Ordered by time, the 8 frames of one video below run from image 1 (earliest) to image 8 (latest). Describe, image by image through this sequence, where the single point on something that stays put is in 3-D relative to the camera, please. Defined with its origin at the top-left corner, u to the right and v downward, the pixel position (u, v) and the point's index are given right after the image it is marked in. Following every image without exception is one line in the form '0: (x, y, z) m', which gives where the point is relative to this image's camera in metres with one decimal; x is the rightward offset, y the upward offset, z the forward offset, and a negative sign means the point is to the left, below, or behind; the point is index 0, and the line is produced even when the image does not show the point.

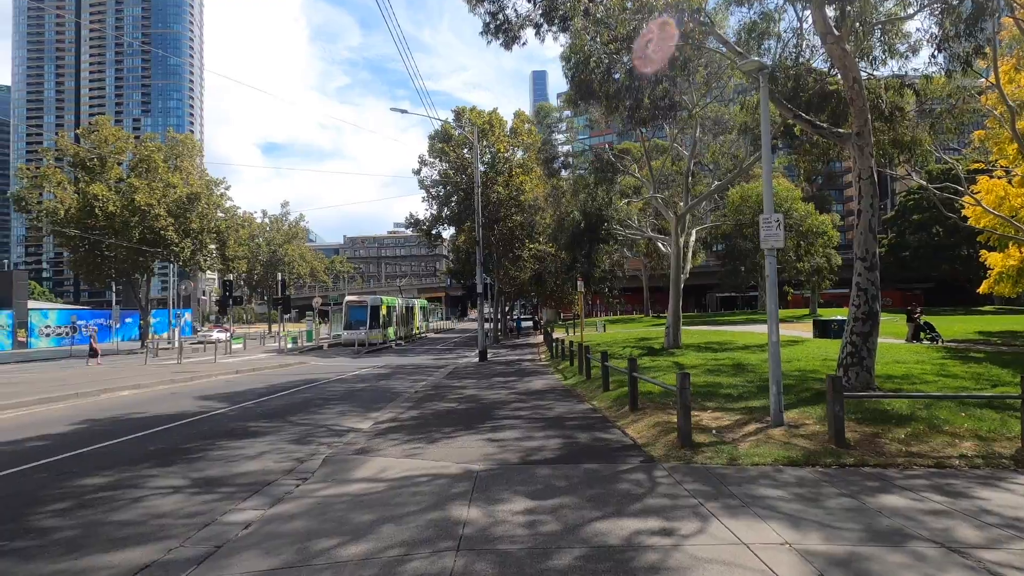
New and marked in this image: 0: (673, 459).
0: (+1.9, -2.0, +6.4) m
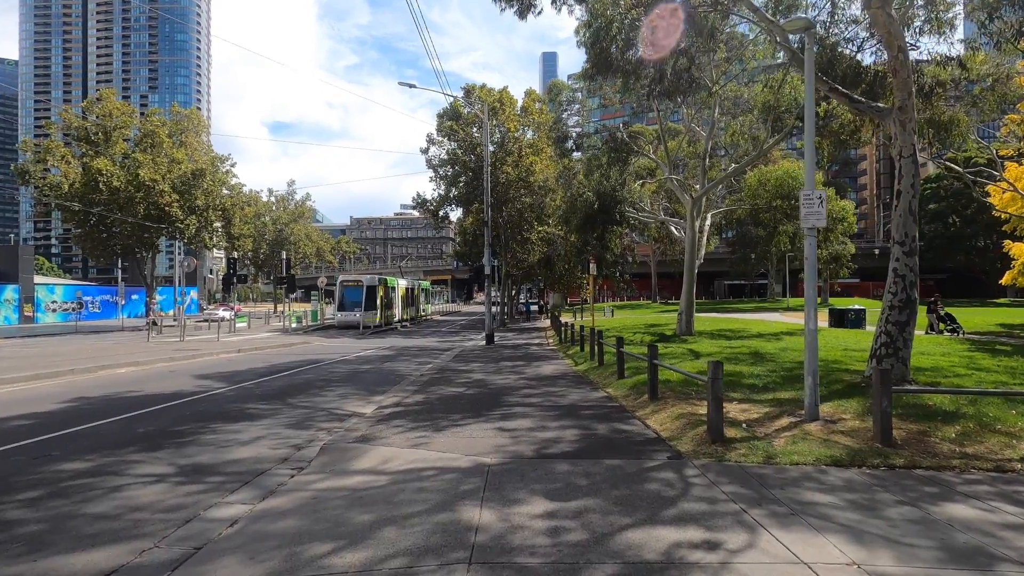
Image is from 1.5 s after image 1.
0: (+2.1, -1.8, +5.8) m
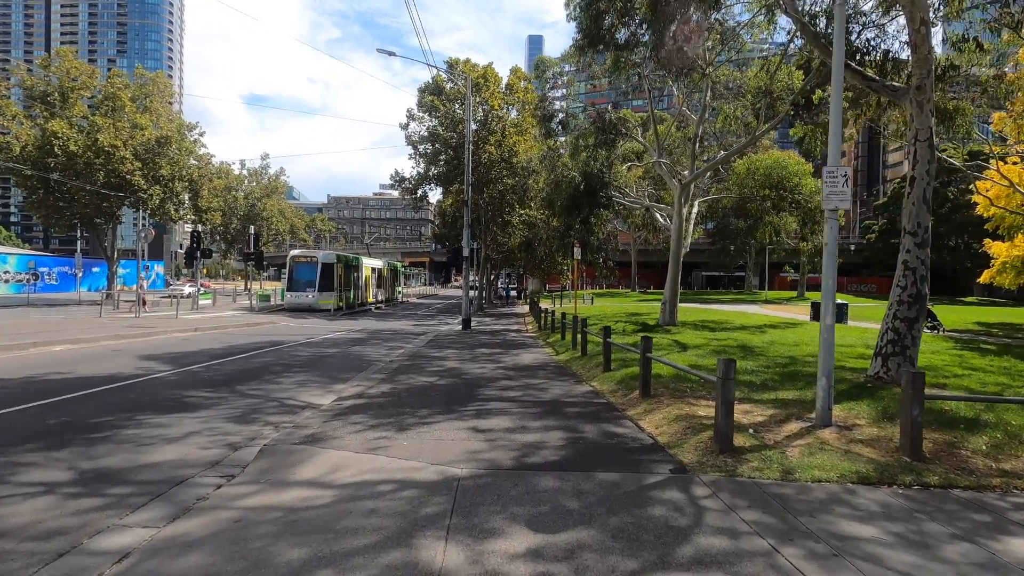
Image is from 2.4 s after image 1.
0: (+1.9, -1.7, +4.9) m
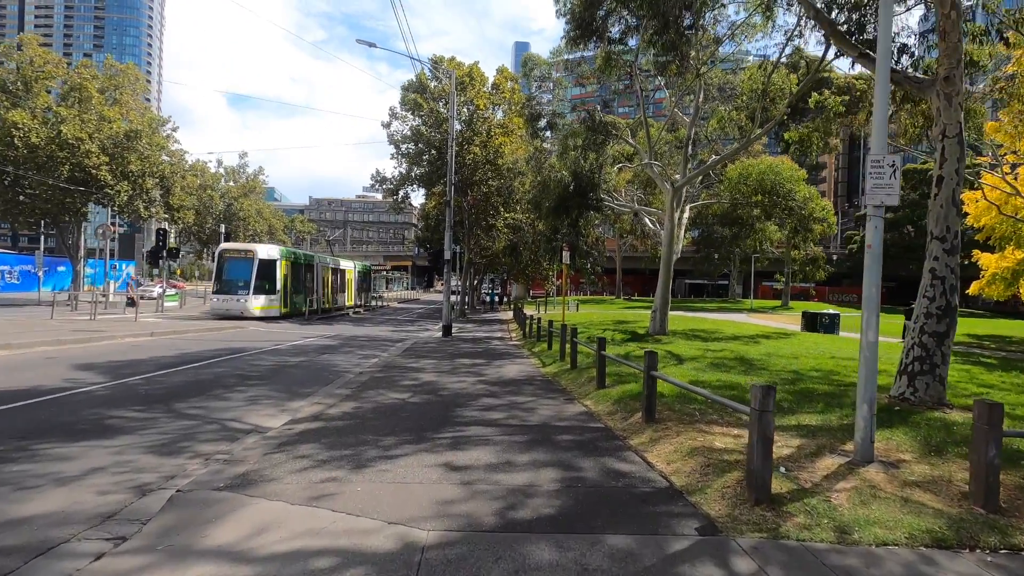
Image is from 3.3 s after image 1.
0: (+1.7, -1.7, +3.9) m
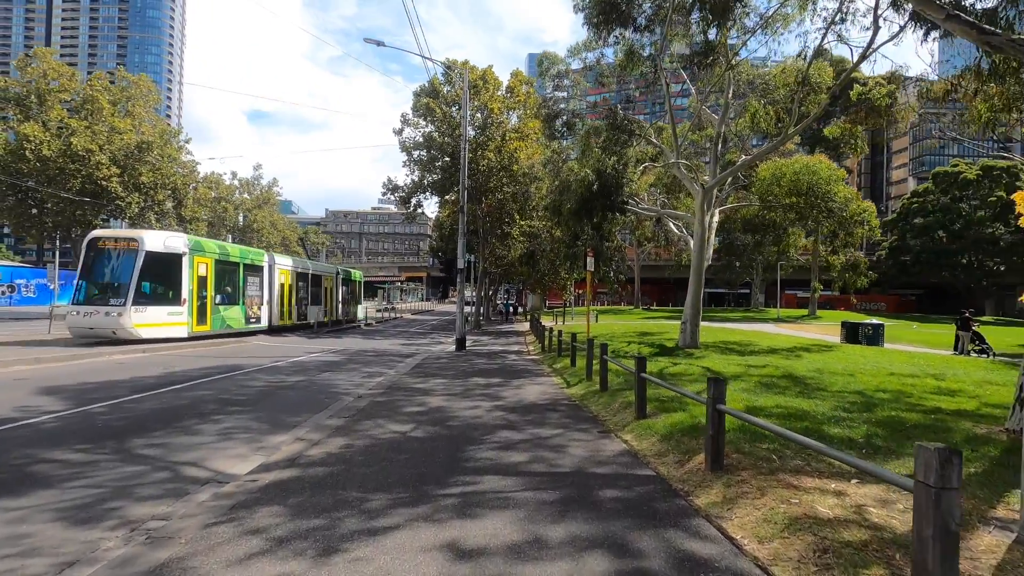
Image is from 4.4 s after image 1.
0: (+1.9, -1.8, +2.4) m
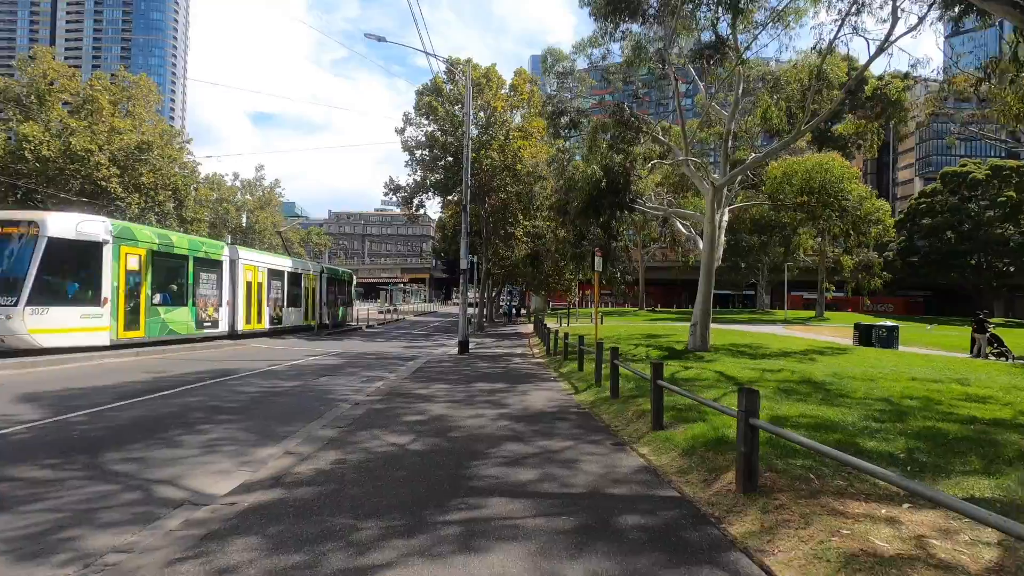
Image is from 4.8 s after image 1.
0: (+2.0, -1.8, +1.8) m
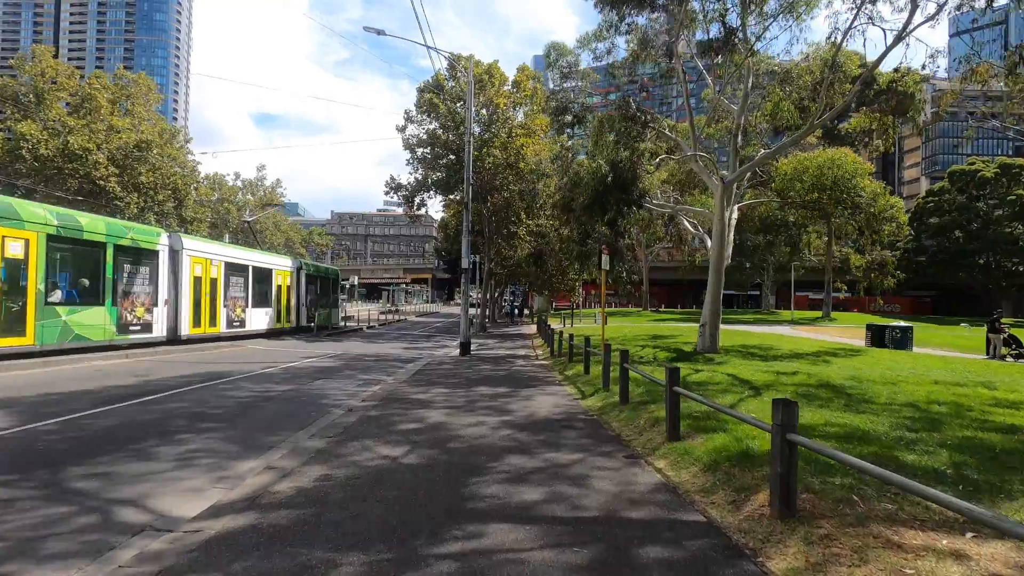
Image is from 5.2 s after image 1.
0: (+2.0, -1.7, +1.2) m
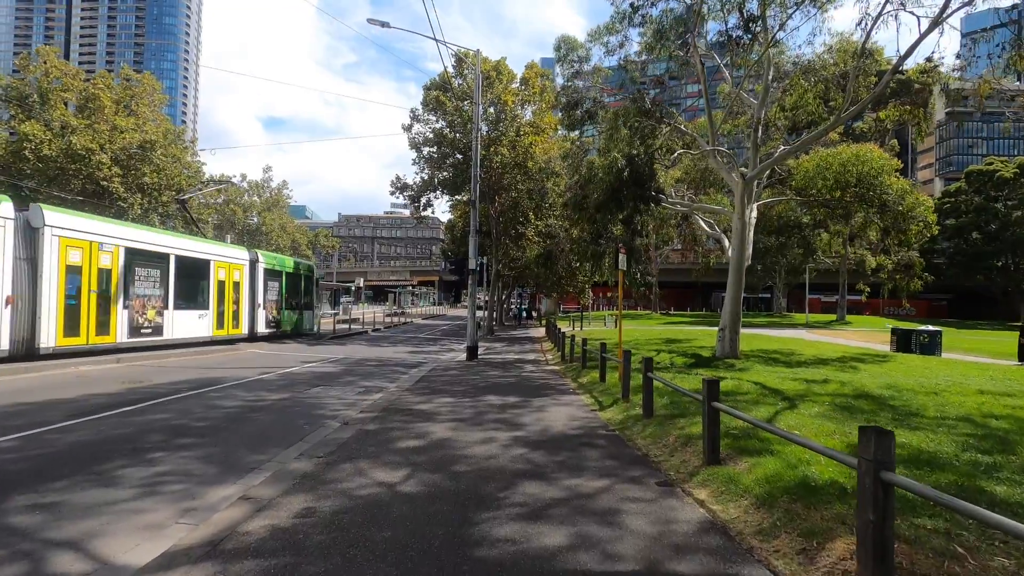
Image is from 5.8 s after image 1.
0: (+2.1, -1.7, +0.4) m
